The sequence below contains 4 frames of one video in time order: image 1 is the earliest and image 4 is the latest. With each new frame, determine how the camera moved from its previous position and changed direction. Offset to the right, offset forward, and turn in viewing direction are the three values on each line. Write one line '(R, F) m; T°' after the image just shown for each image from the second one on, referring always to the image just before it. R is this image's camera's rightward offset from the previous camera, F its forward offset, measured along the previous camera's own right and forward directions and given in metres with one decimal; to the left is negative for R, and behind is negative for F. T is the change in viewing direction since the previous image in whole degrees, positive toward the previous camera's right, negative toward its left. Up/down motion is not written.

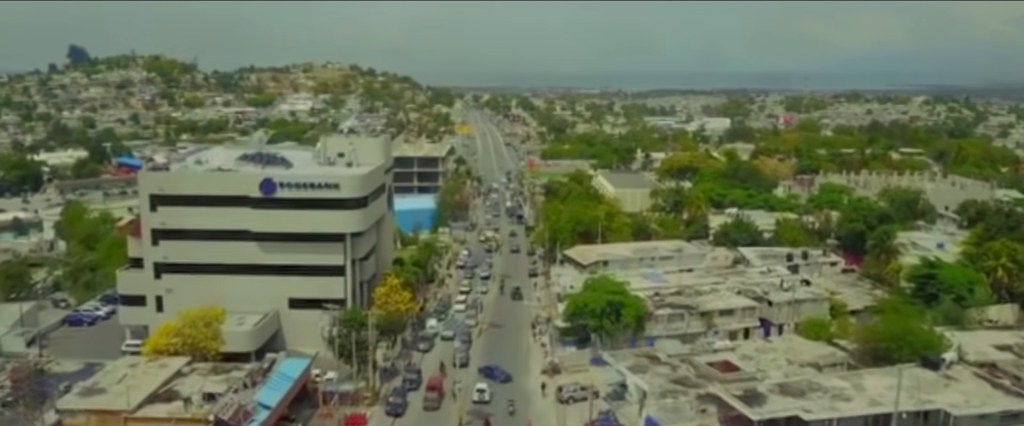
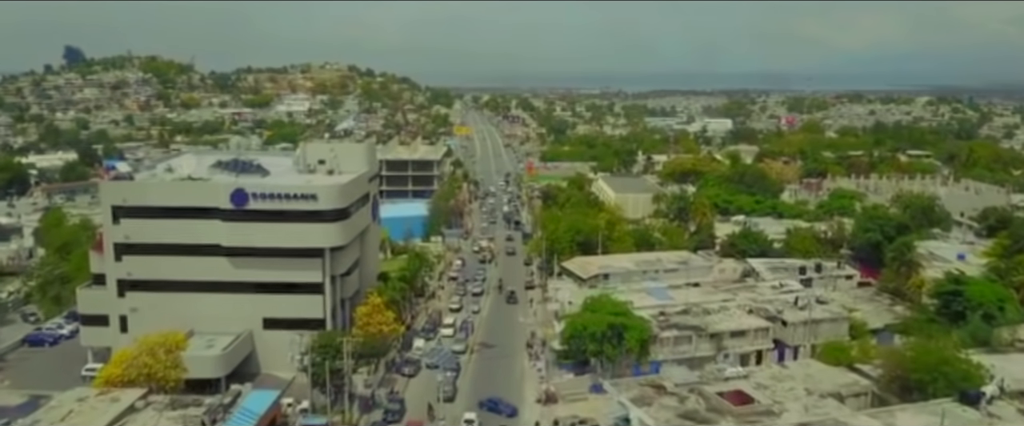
(+0.3, +2.7) m; 0°
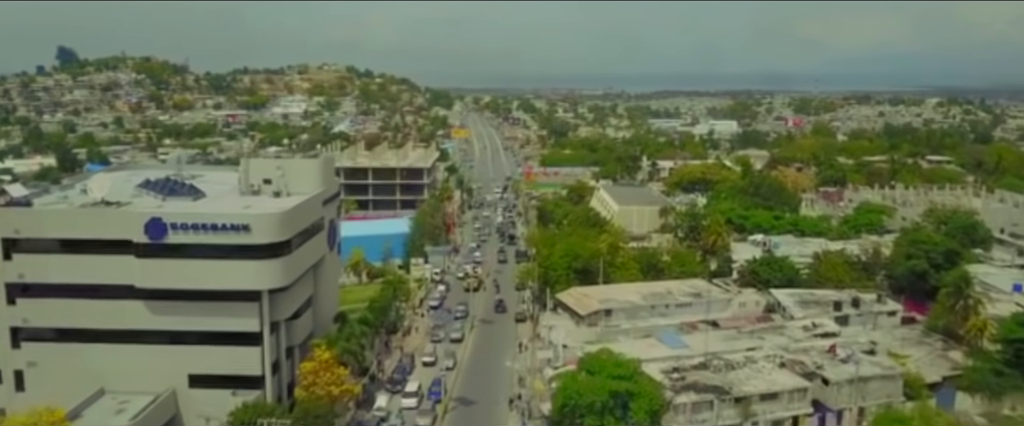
(+0.7, +5.8) m; 0°
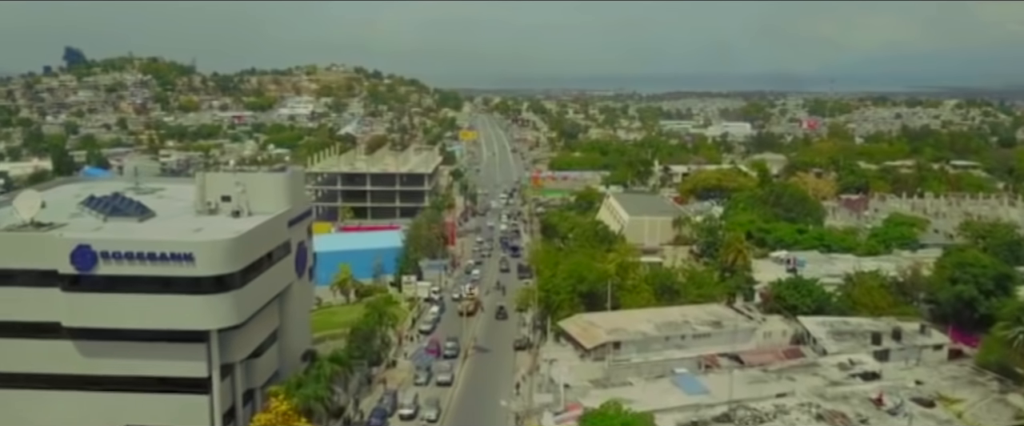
(+0.5, +3.8) m; -1°
